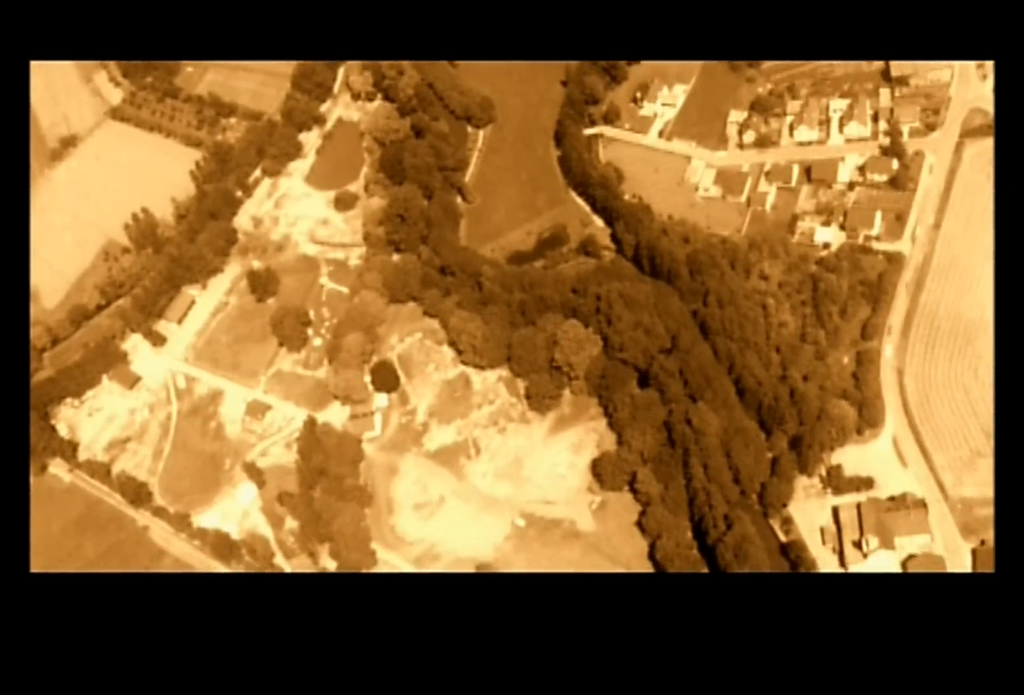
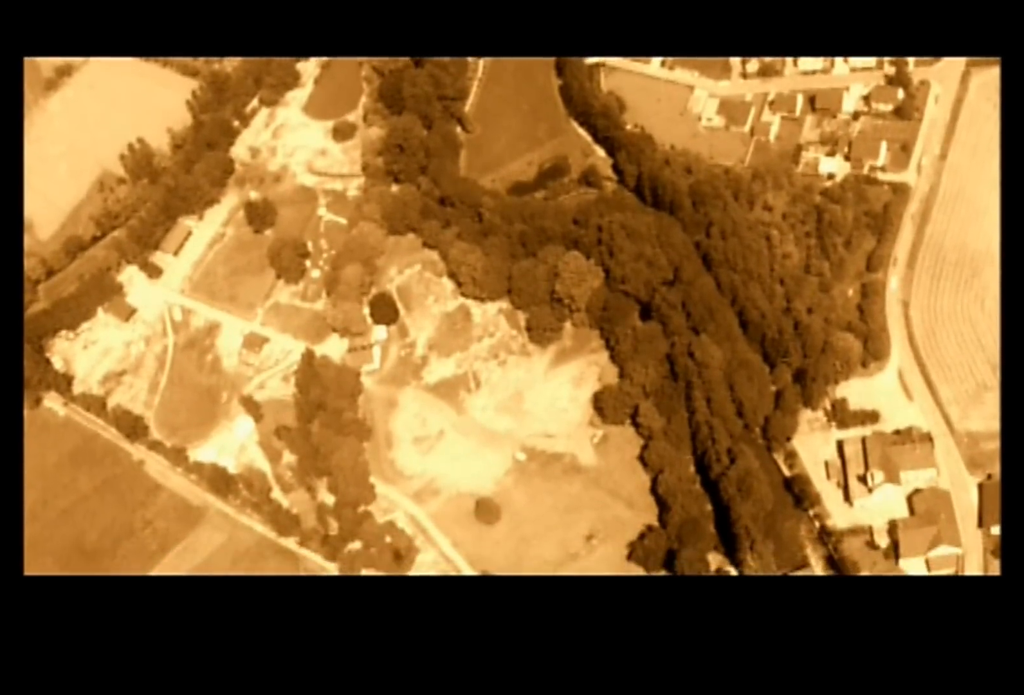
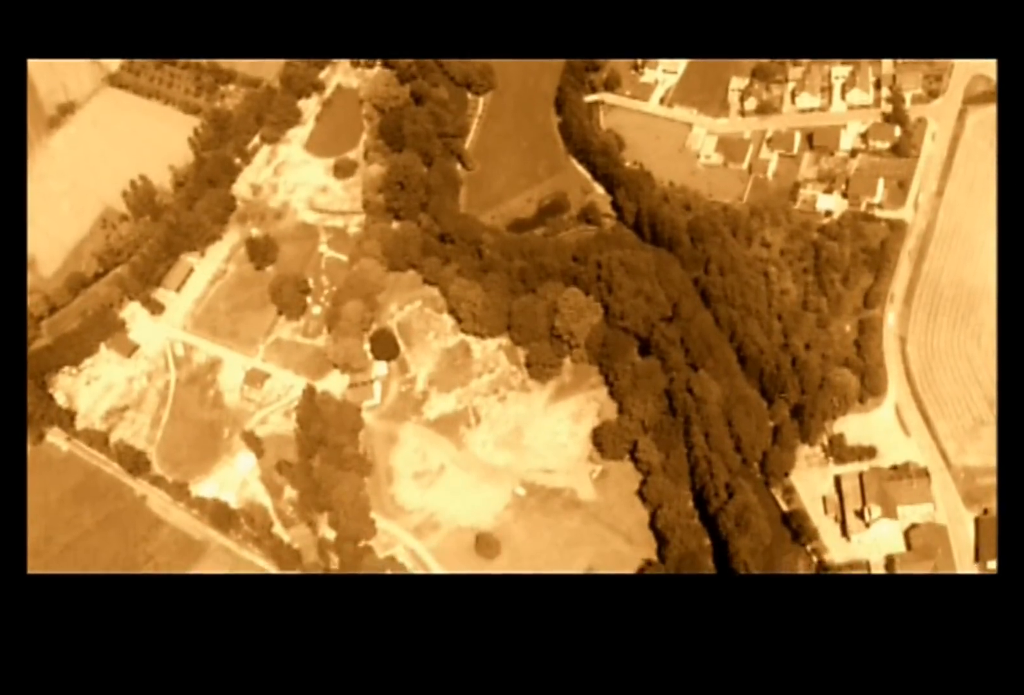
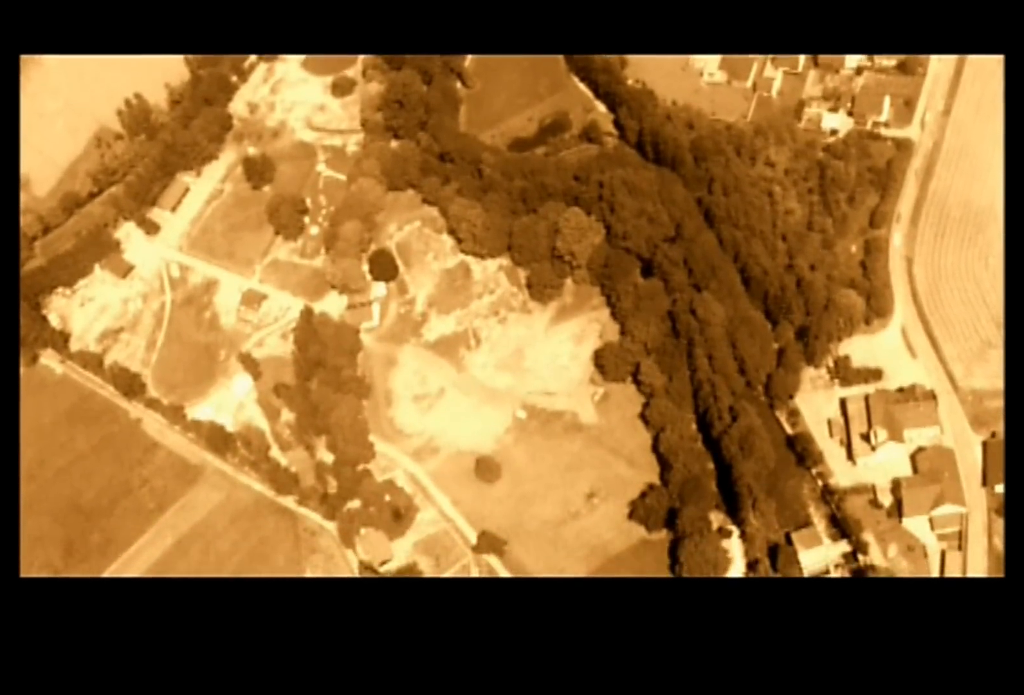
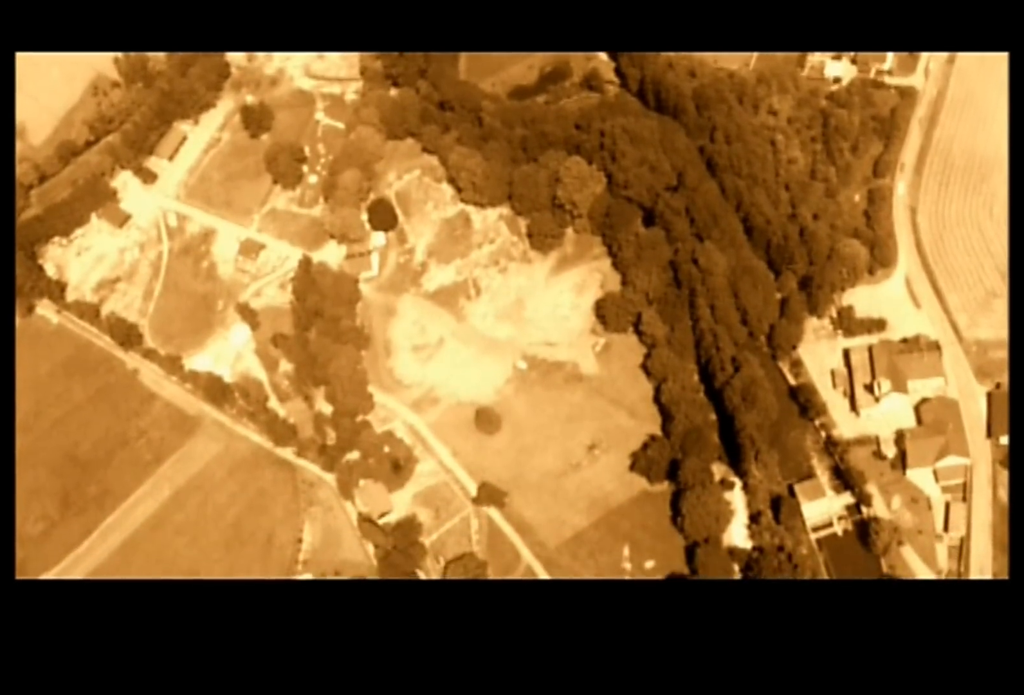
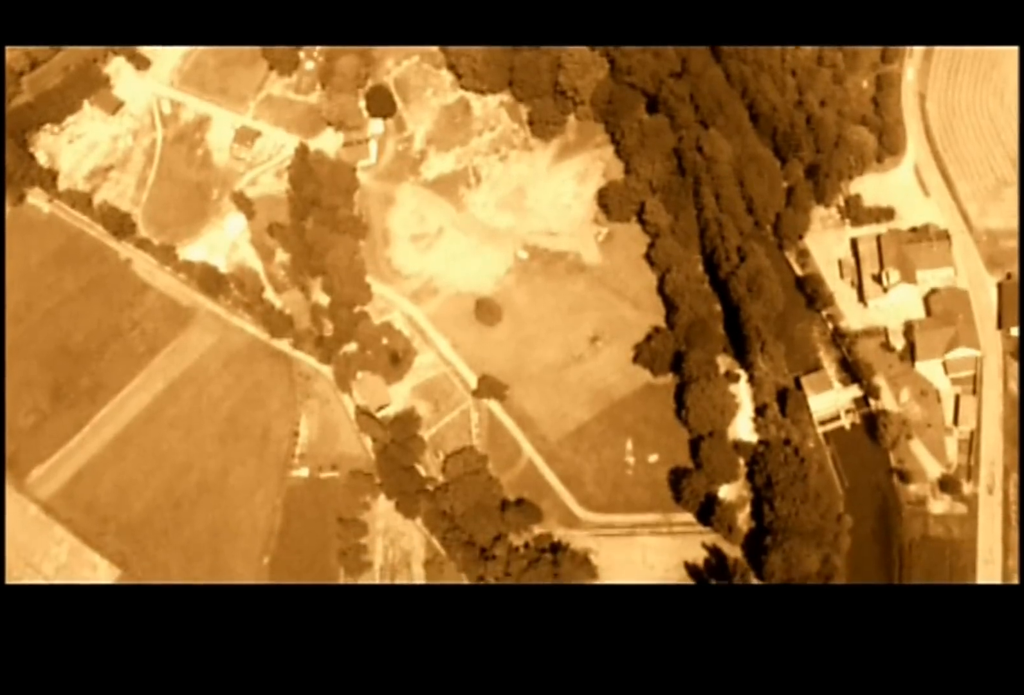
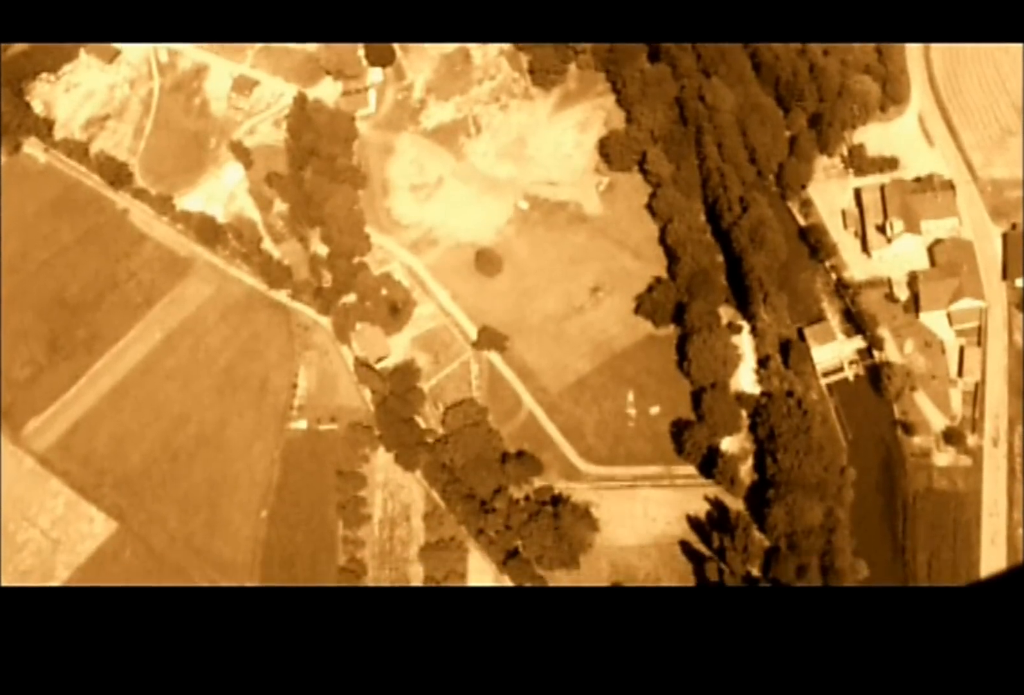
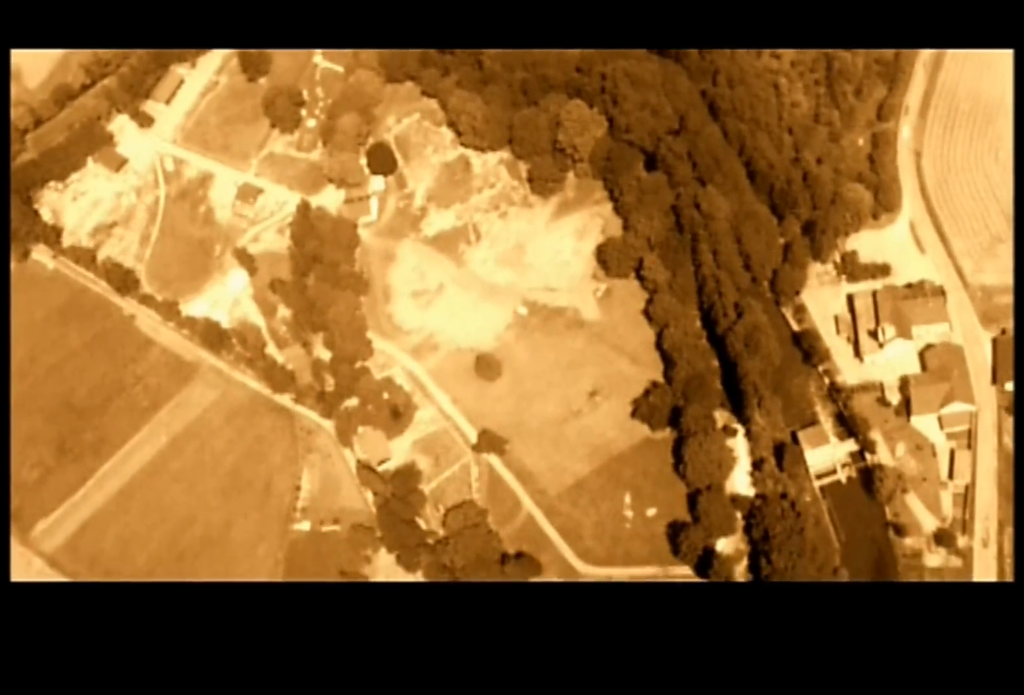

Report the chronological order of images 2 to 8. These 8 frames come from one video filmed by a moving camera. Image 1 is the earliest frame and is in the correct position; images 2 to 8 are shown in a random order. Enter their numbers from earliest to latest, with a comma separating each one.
3, 2, 4, 5, 8, 6, 7
